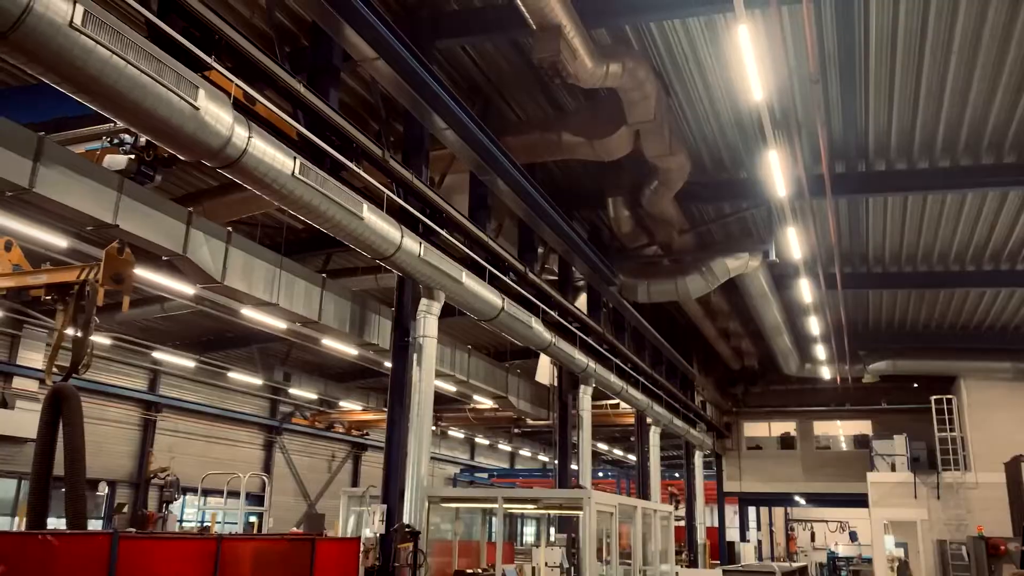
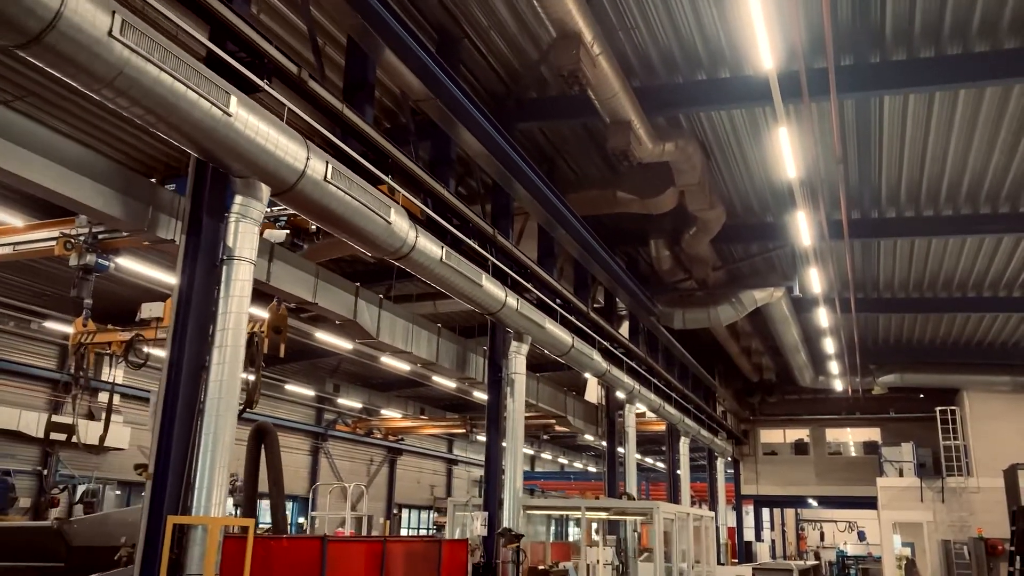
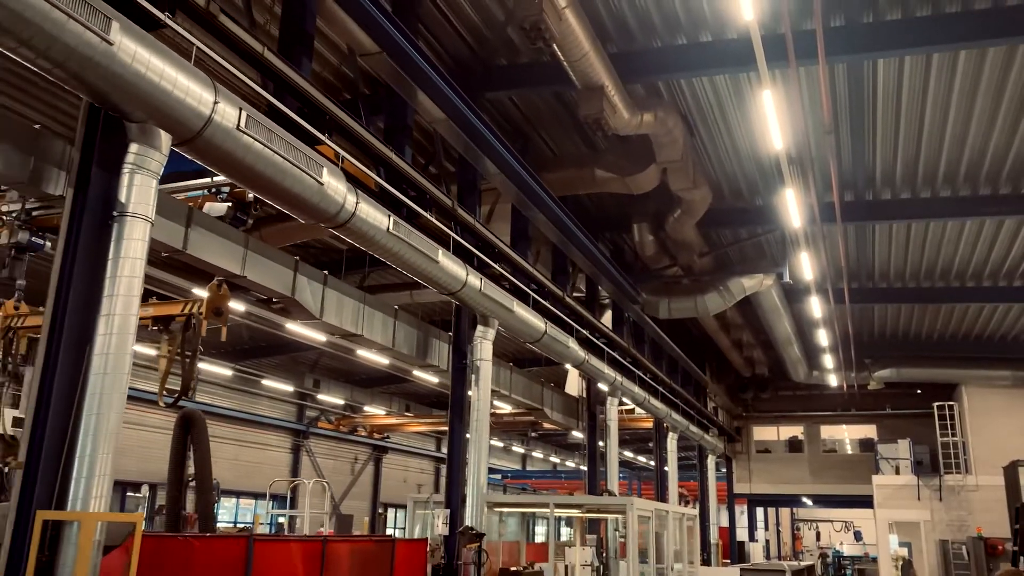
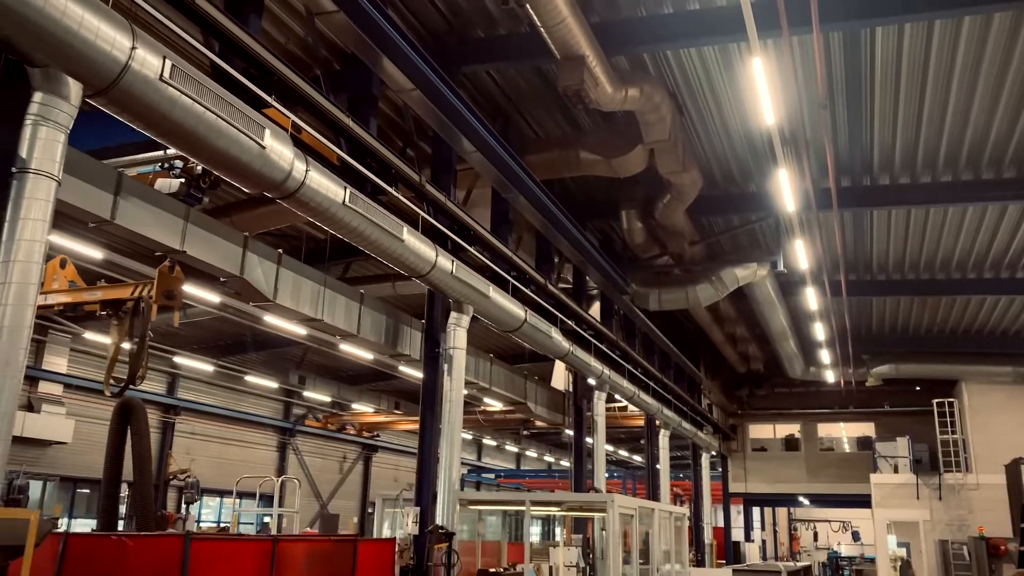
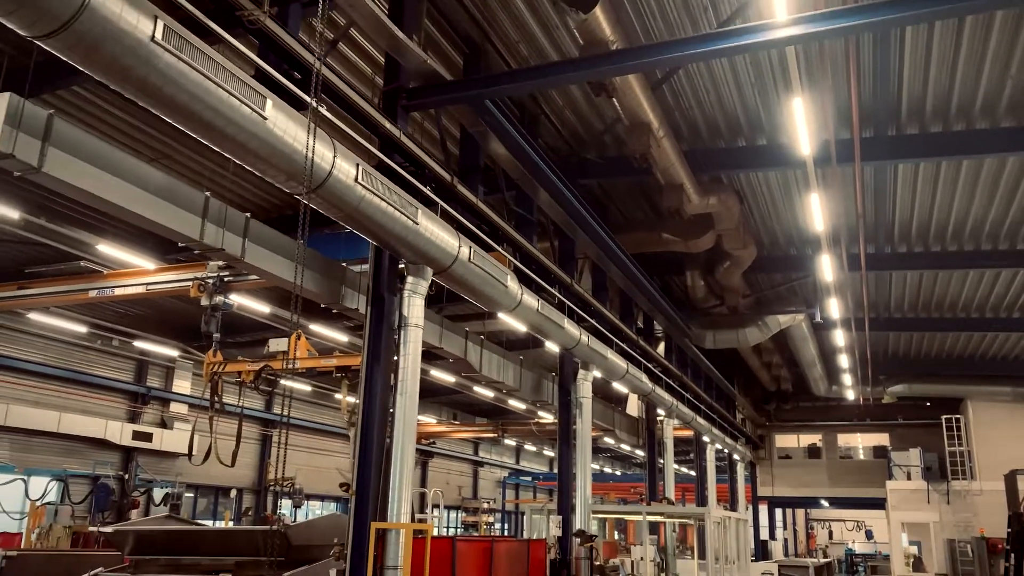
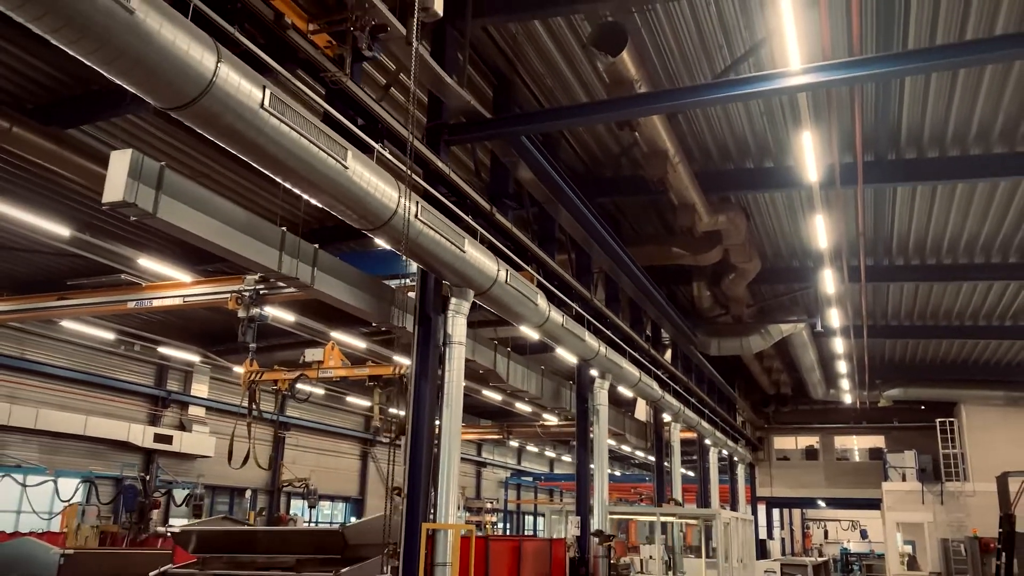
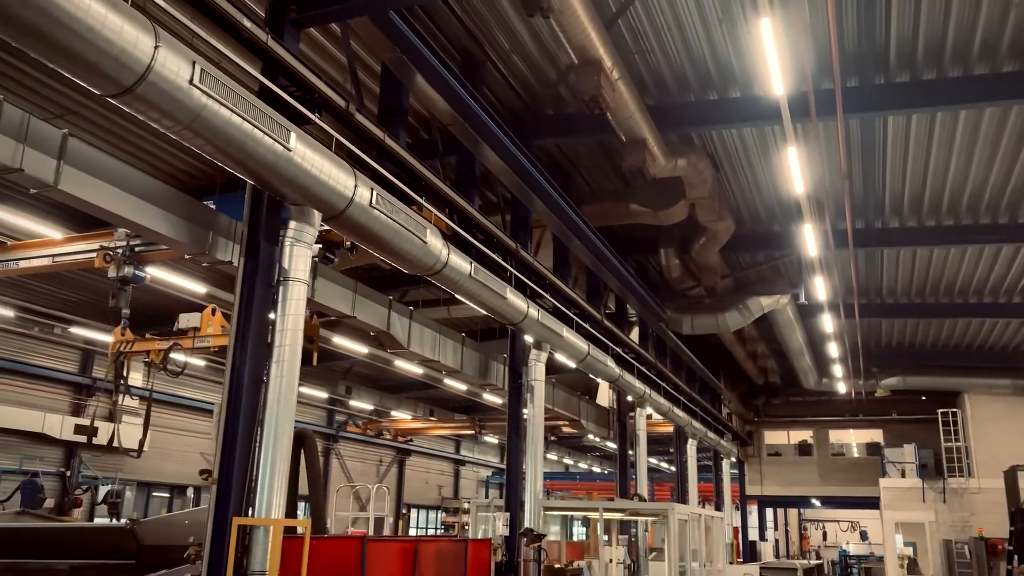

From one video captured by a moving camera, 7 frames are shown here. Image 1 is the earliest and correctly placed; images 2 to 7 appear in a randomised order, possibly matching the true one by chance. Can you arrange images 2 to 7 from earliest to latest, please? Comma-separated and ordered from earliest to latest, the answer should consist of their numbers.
4, 3, 2, 7, 5, 6
